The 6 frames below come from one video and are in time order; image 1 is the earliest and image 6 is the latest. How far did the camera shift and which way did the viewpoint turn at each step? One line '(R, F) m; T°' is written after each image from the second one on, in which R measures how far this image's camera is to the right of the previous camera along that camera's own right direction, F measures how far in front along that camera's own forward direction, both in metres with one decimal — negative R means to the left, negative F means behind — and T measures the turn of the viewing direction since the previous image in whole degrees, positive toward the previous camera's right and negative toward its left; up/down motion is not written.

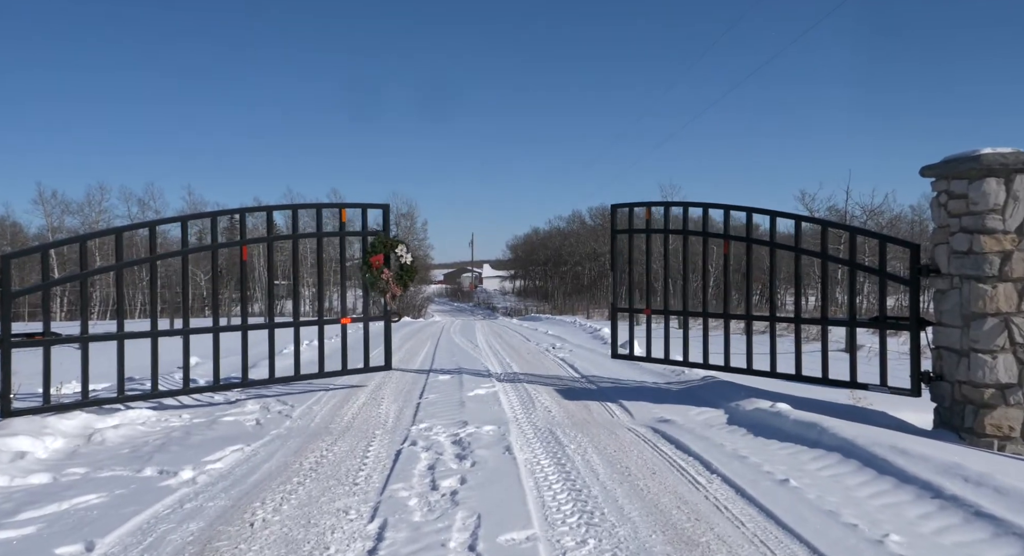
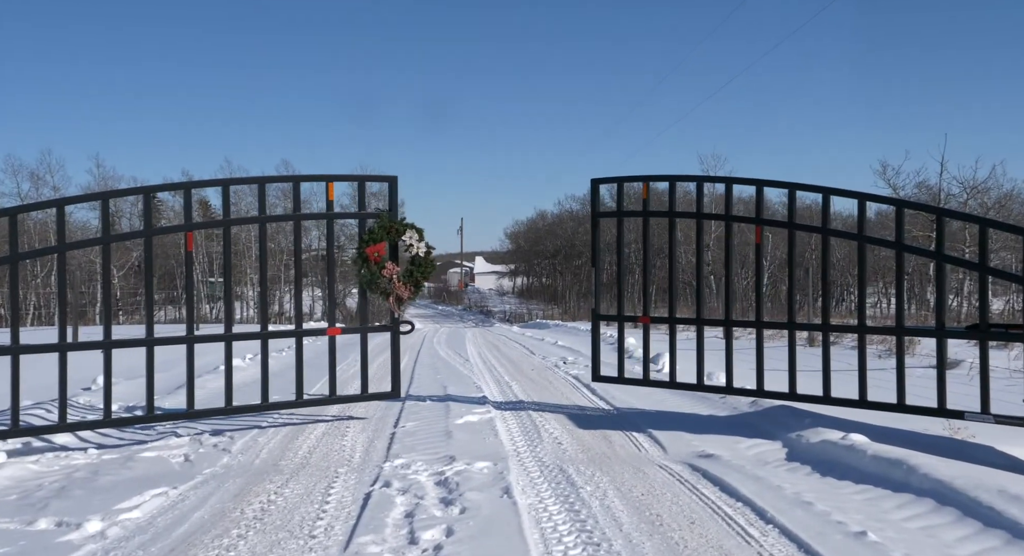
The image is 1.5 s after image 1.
(0.0, +3.6) m; 0°
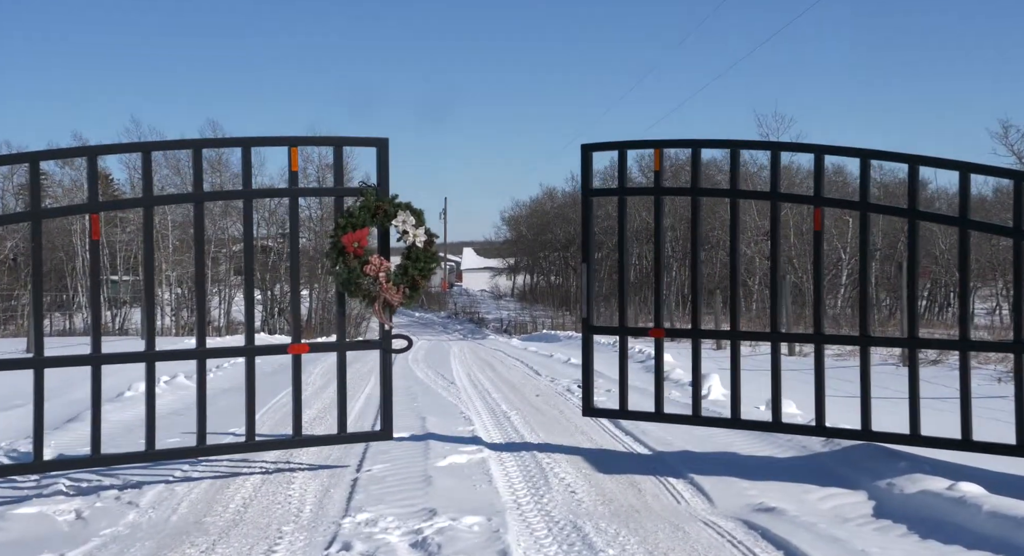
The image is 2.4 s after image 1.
(-0.1, +3.2) m; 0°
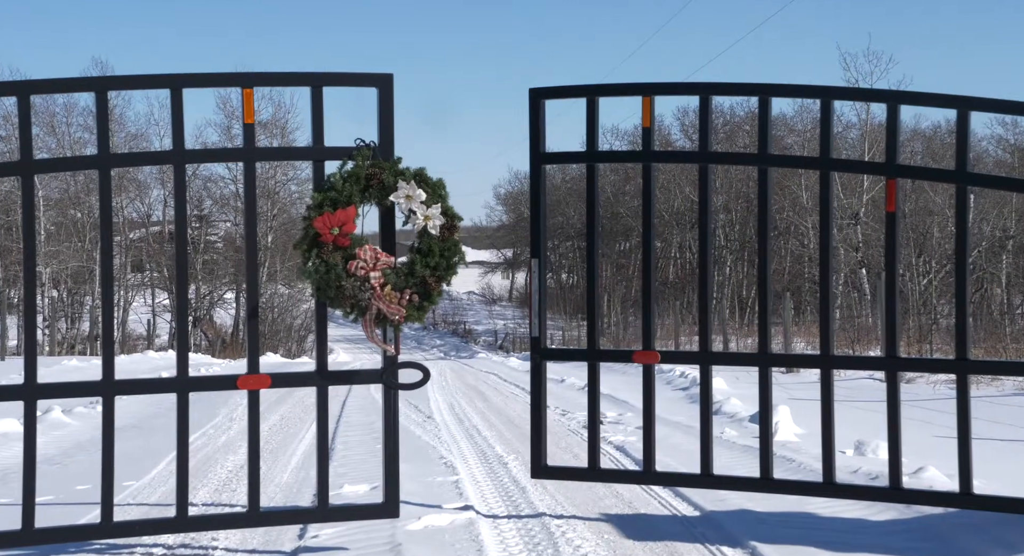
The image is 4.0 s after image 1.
(-0.2, +2.7) m; +2°
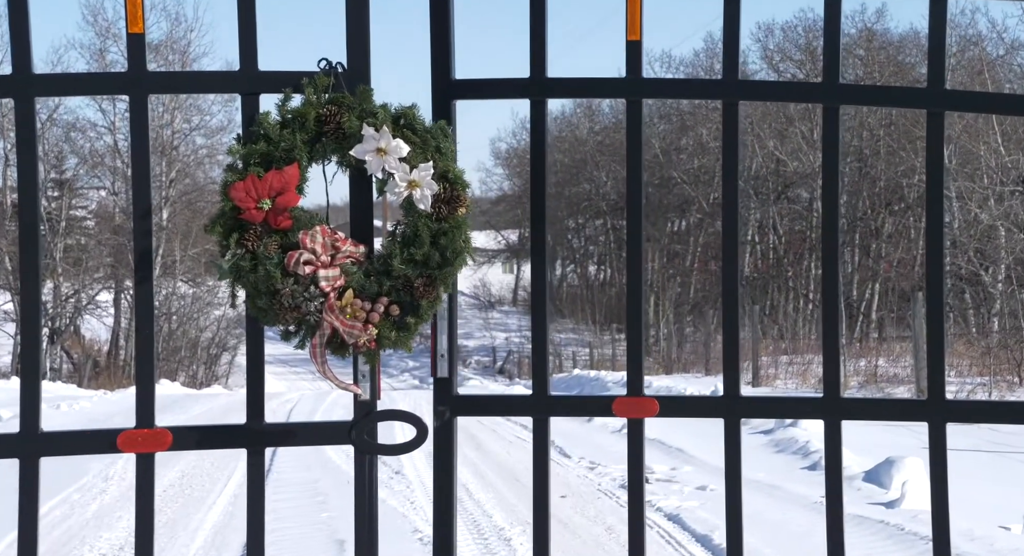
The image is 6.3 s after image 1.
(-0.4, +2.4) m; +4°
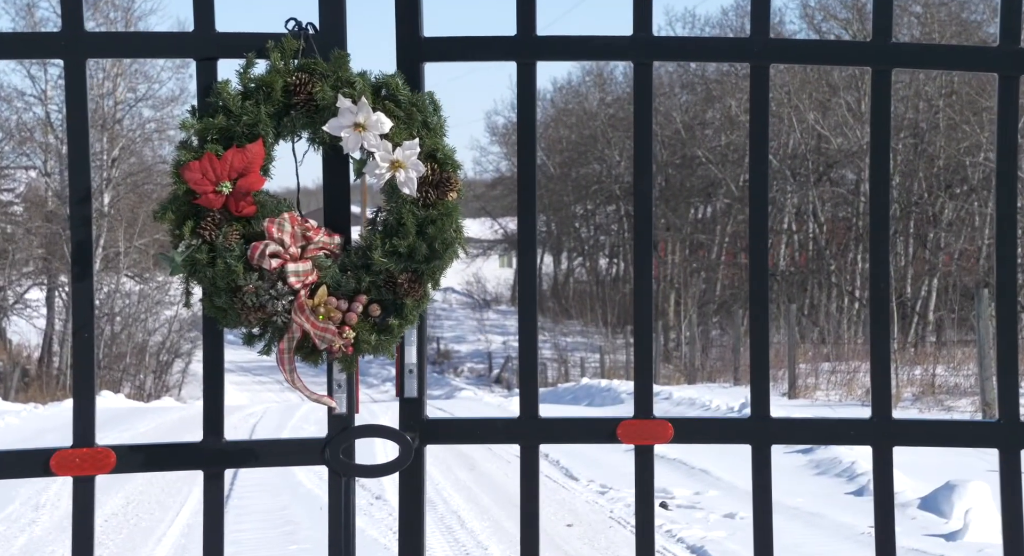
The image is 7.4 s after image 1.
(0.0, +0.8) m; +1°
